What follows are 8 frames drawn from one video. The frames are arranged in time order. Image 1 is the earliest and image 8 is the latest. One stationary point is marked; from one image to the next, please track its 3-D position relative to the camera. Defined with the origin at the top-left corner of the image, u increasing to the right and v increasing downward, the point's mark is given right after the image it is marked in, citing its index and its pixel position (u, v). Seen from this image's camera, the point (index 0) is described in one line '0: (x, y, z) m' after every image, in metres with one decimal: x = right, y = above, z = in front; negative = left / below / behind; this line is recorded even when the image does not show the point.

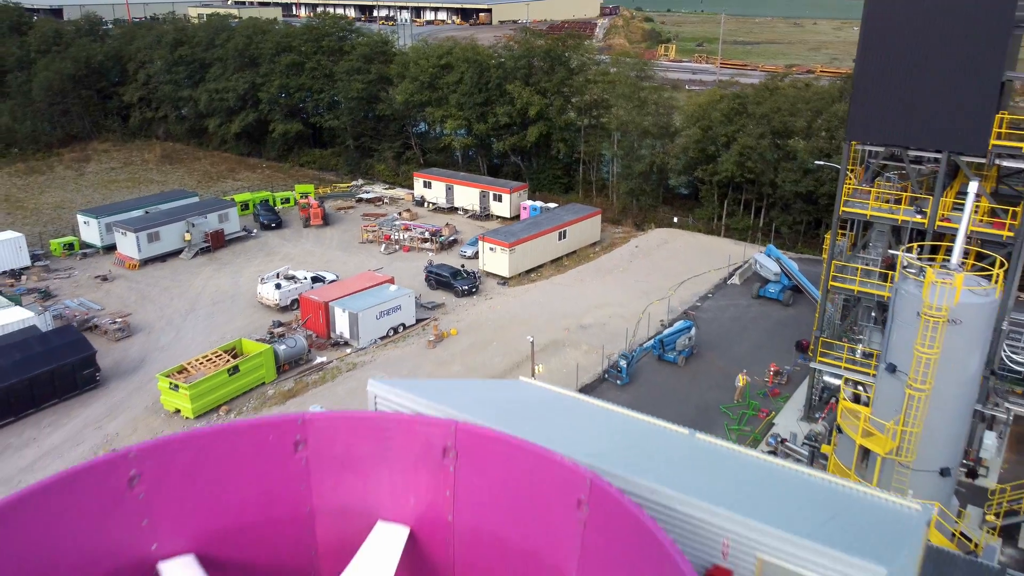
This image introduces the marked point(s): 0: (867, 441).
0: (+7.6, -3.2, +19.3) m
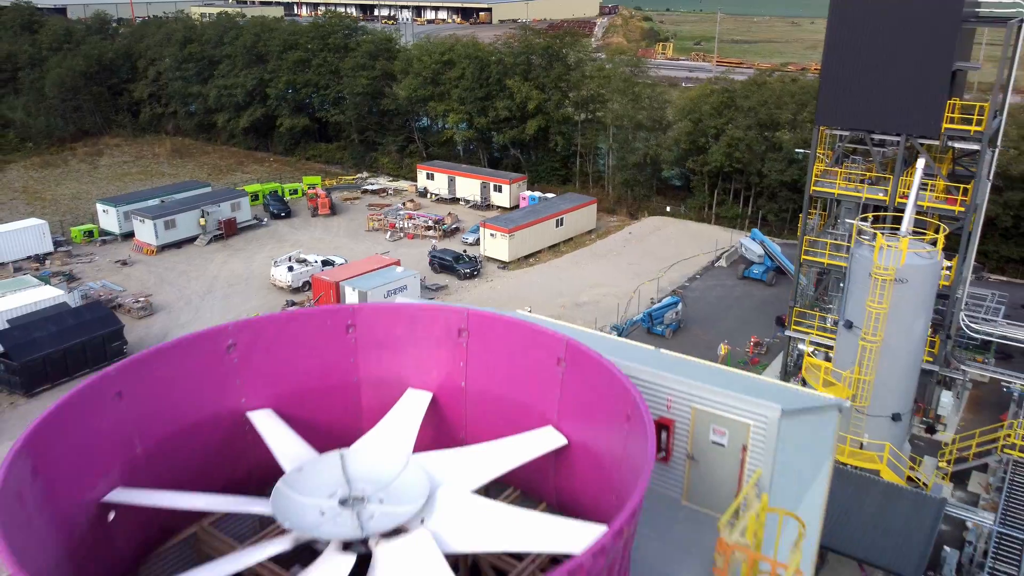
0: (+7.6, -2.4, +21.7) m
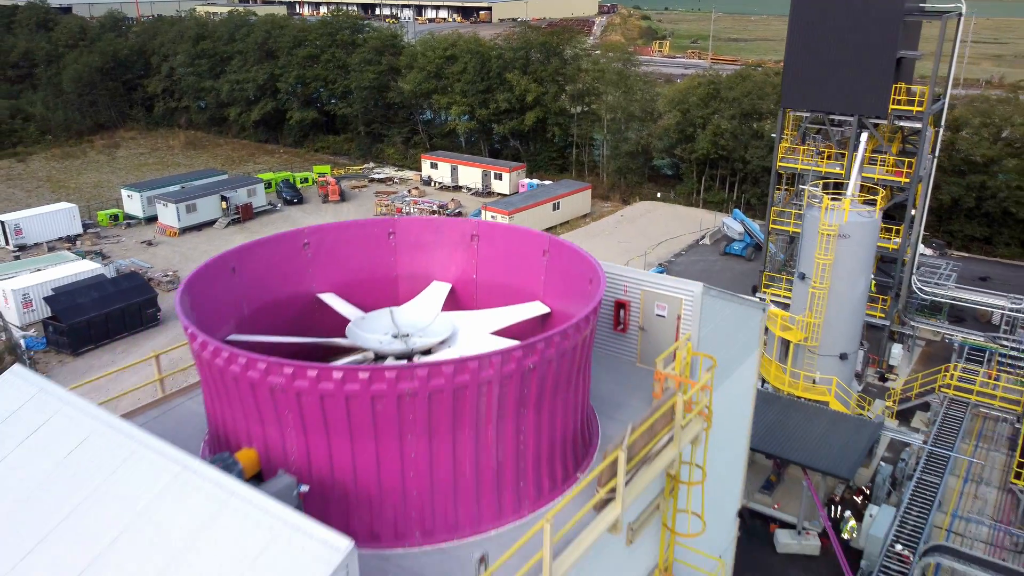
0: (+7.5, -1.2, +25.1) m
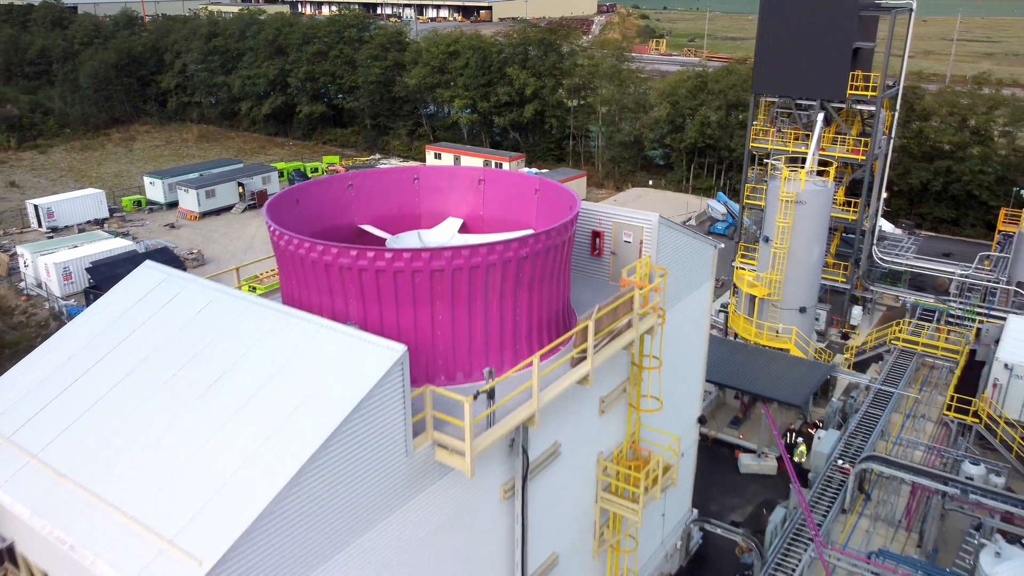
0: (+7.5, 0.0, +28.6) m
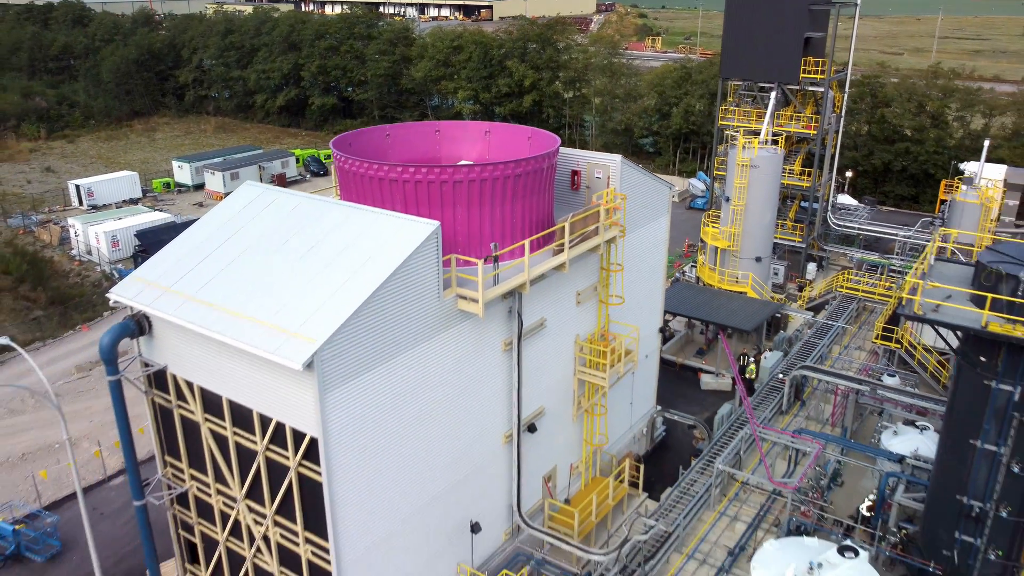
0: (+7.5, +1.7, +33.6) m
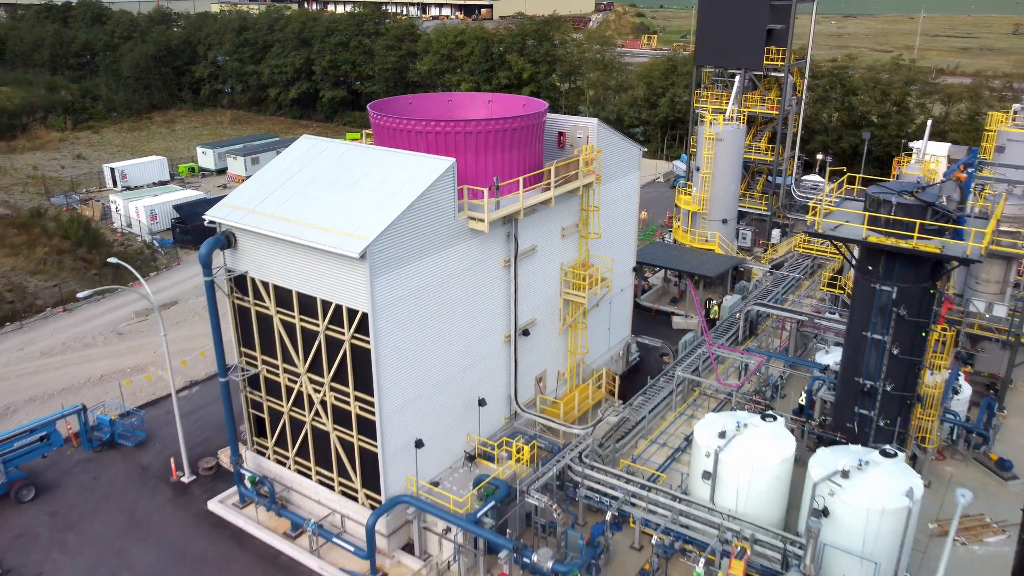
0: (+7.5, +3.5, +38.7) m
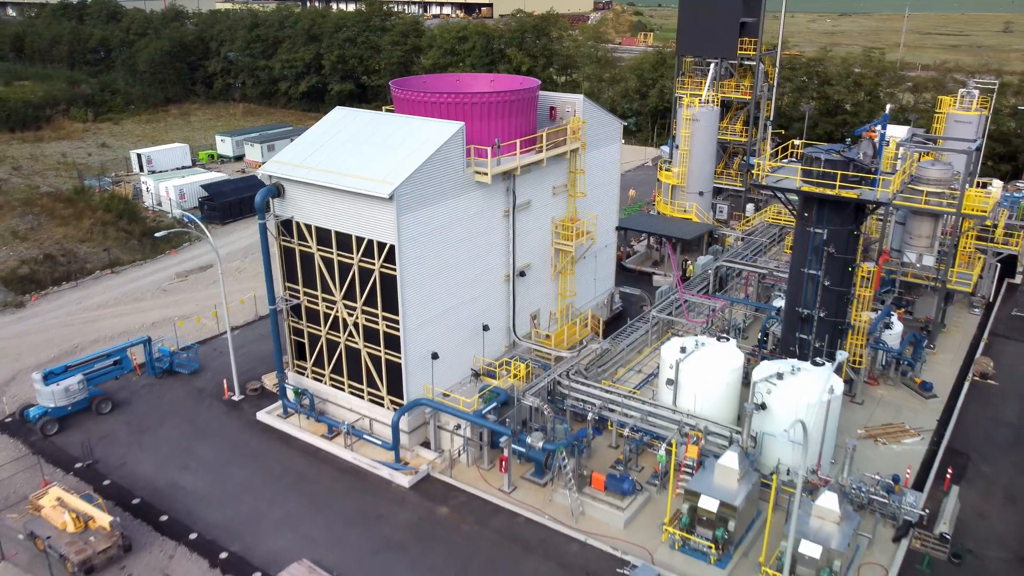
0: (+7.4, +5.1, +43.3) m
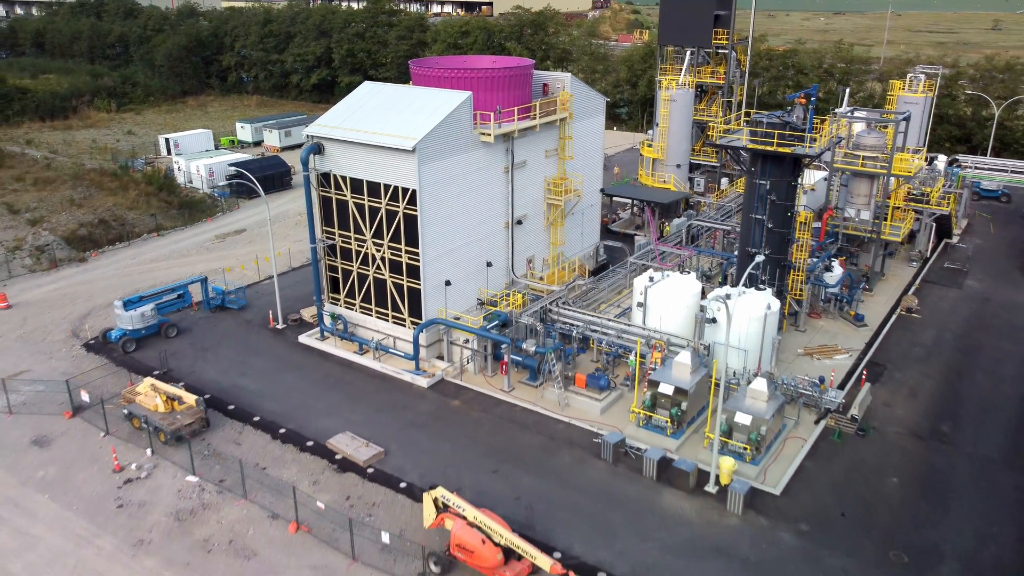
0: (+7.4, +7.2, +48.9) m
